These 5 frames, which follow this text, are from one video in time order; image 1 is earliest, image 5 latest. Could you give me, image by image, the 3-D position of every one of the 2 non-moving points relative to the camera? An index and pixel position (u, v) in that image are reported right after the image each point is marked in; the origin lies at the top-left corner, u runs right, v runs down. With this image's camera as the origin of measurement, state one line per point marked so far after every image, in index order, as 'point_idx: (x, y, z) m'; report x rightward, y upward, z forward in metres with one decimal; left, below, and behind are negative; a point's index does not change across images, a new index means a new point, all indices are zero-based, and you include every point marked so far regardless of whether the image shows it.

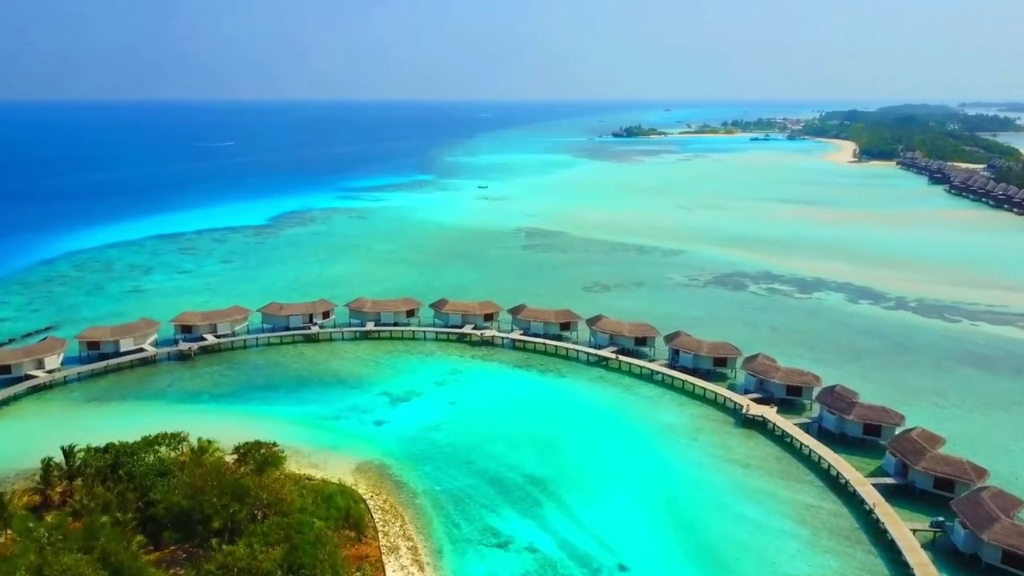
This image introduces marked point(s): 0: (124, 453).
0: (-8.5, -3.6, +15.2) m
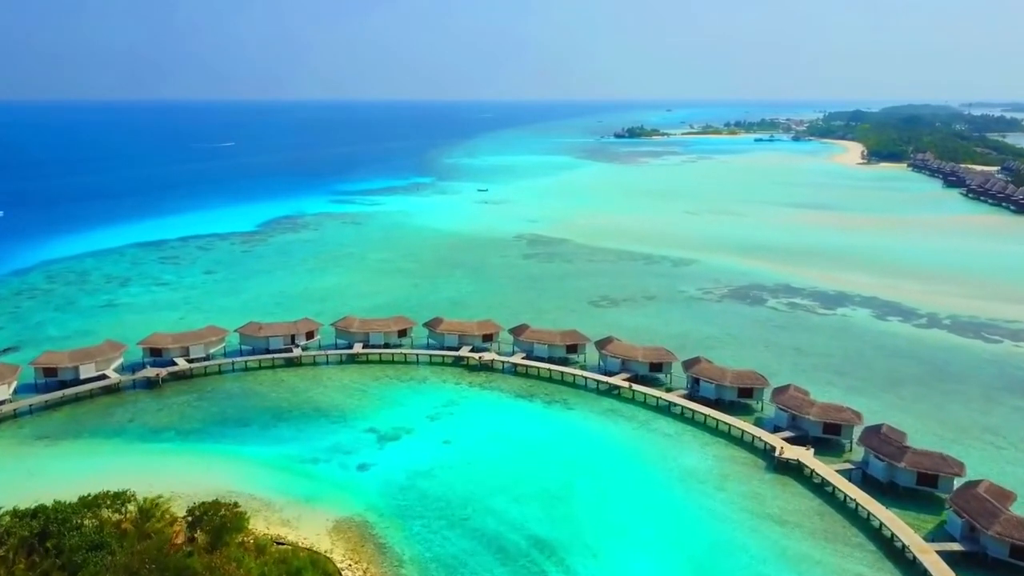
0: (-8.5, -4.3, +12.9) m
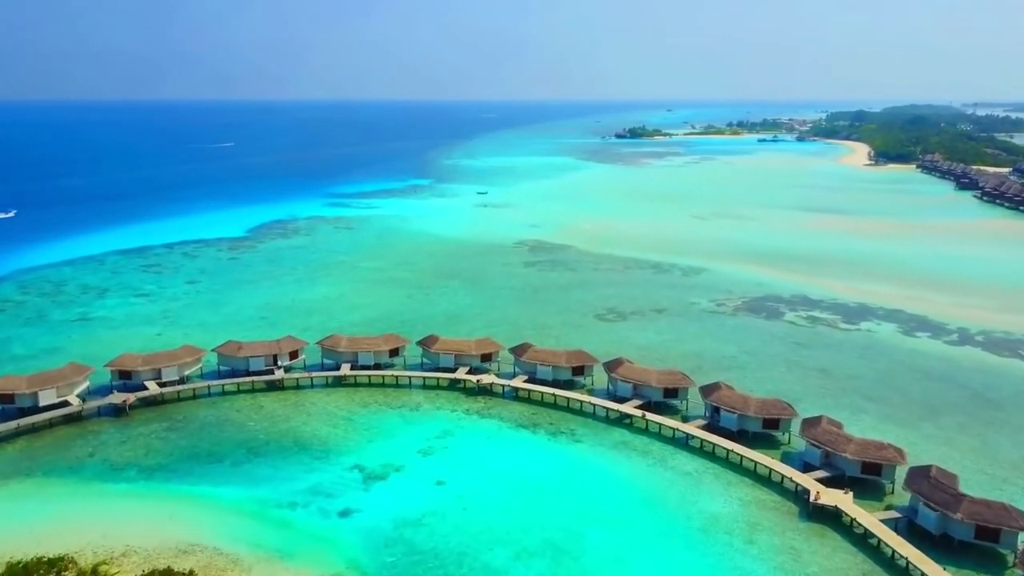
0: (-8.5, -4.8, +10.9) m
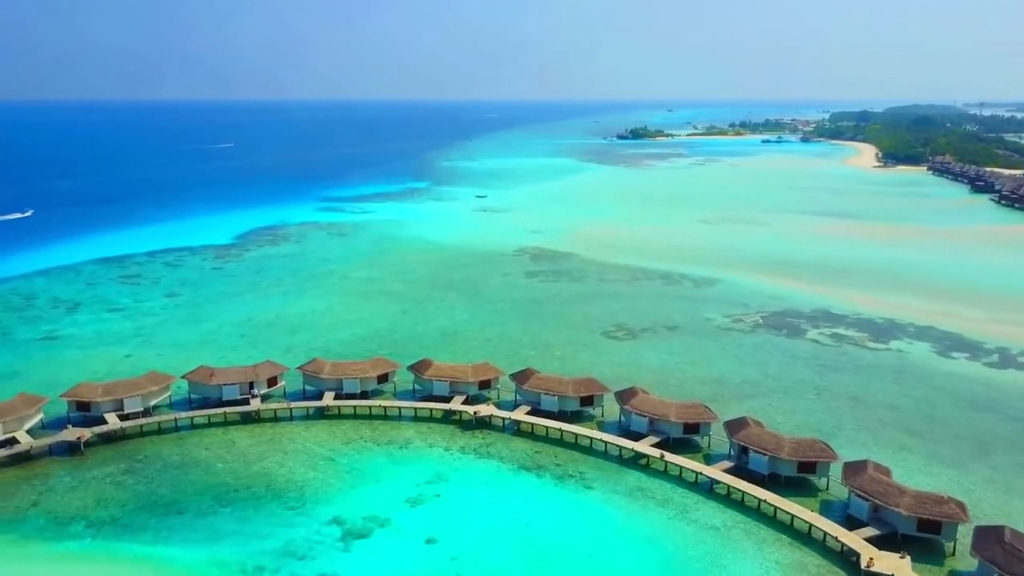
0: (-8.4, -5.4, +8.6) m
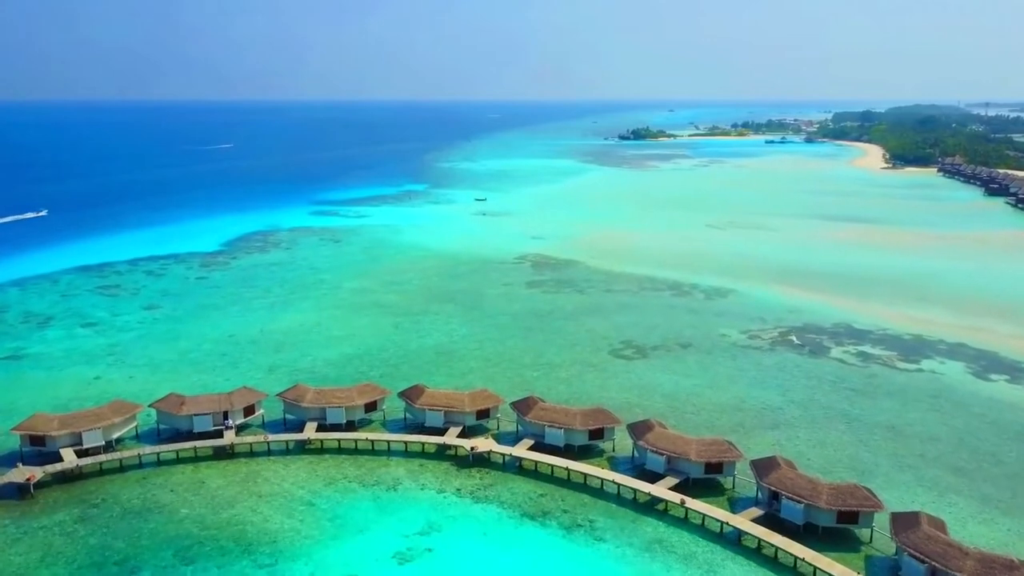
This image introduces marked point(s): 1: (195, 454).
0: (-8.4, -6.0, +6.7) m
1: (-8.3, -4.4, +18.1) m
